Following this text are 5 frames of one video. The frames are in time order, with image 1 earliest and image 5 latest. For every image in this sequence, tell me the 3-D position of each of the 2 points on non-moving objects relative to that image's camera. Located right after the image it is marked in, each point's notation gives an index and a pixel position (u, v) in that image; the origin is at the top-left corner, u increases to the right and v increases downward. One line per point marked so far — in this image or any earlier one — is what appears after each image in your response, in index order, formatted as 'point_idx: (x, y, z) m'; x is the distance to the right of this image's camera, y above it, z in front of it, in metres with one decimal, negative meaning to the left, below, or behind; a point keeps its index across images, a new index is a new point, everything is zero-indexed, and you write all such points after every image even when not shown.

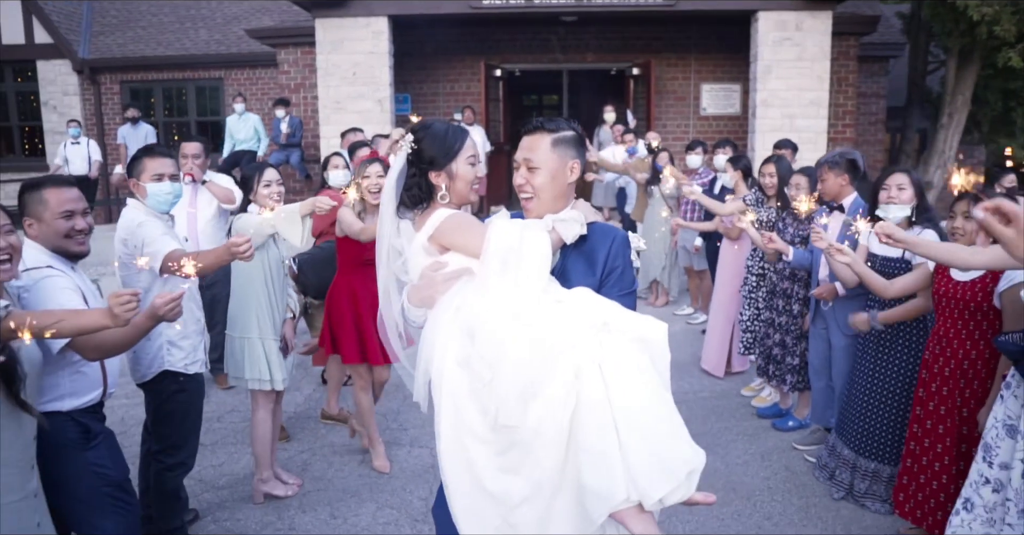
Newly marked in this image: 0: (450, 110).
0: (-1.0, +2.5, +12.9) m
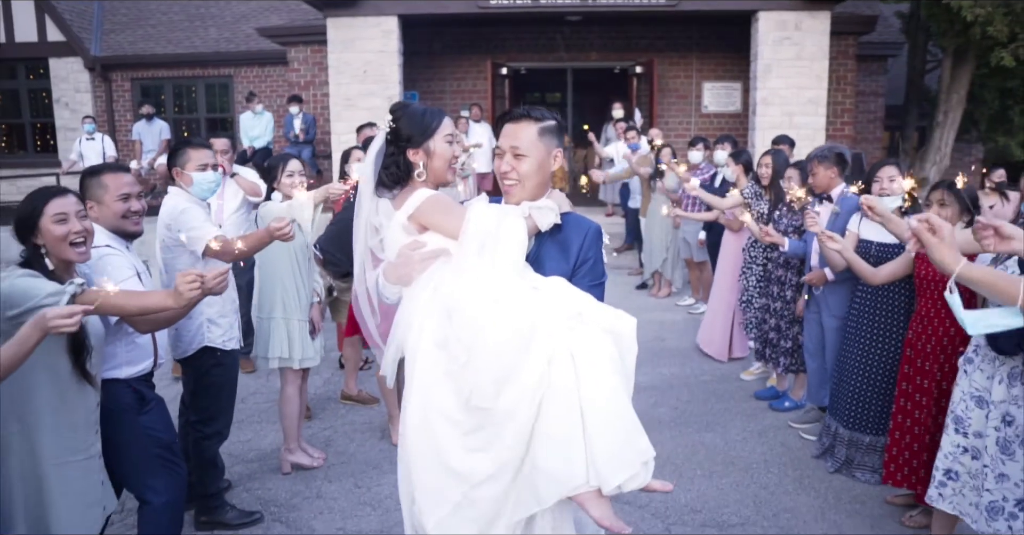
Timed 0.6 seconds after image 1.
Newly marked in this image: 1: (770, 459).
0: (-0.9, +2.5, +13.2) m
1: (+1.5, -1.1, +4.8) m
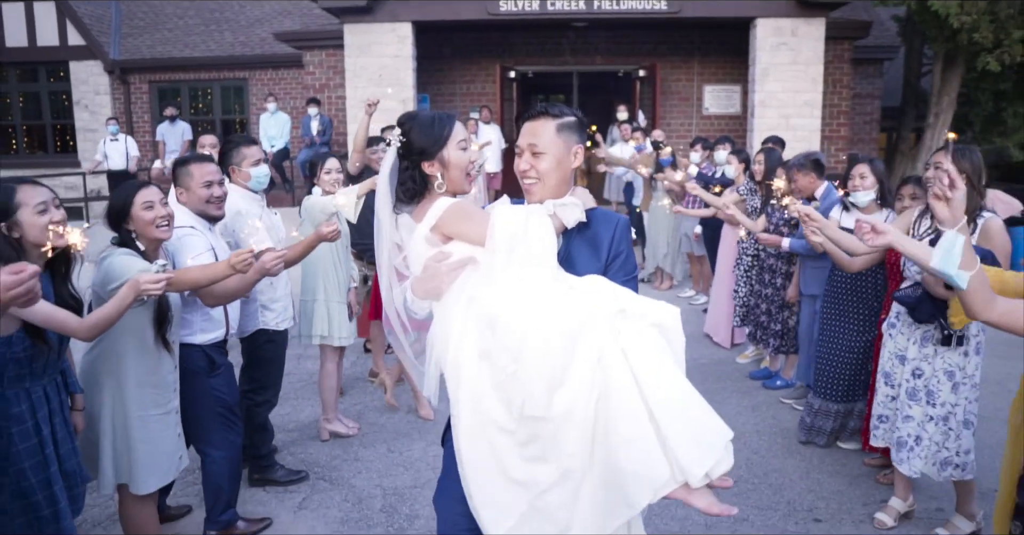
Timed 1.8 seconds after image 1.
0: (-0.8, +2.6, +13.7) m
1: (+1.6, -1.0, +5.3) m
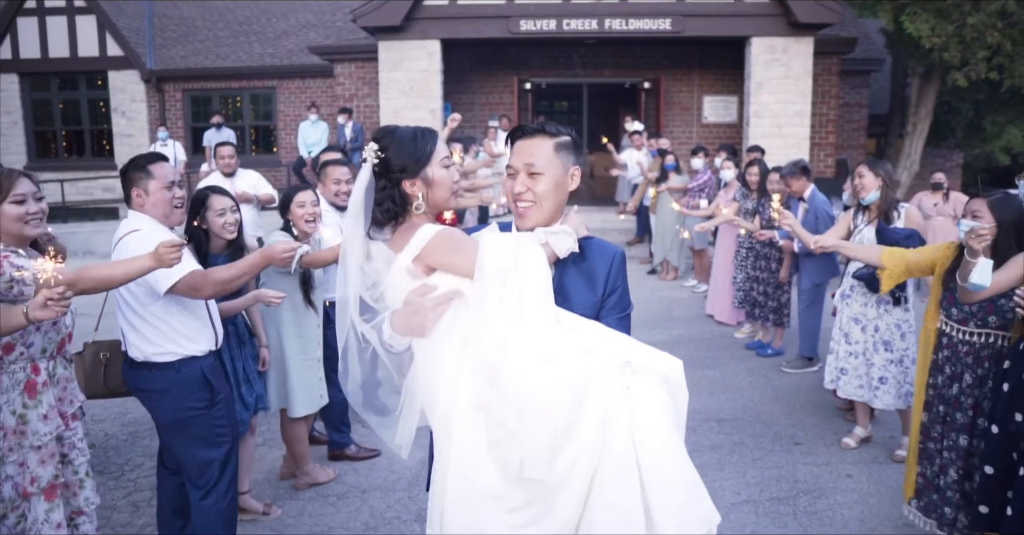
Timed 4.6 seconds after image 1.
0: (-0.5, +2.7, +14.9) m
1: (+1.9, -0.9, +6.5) m
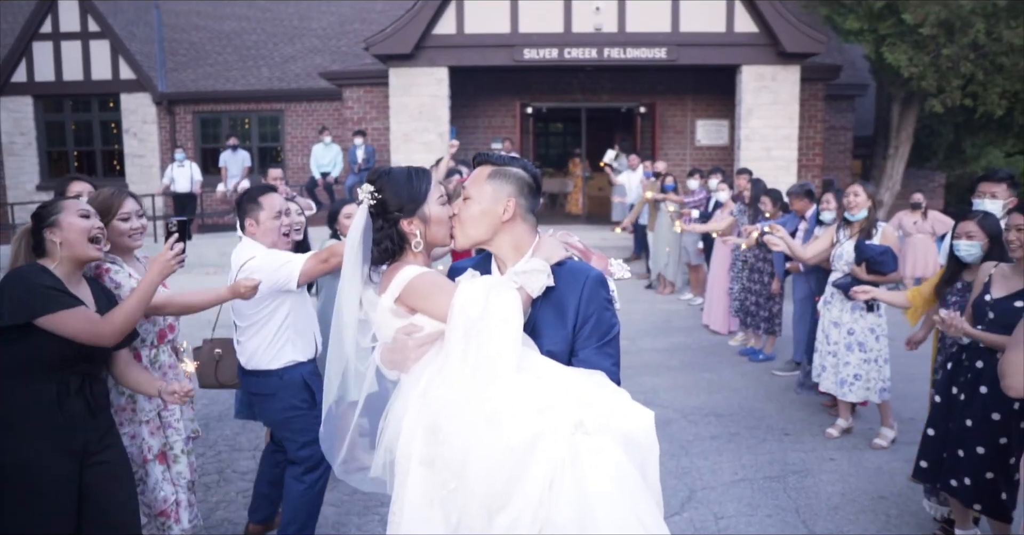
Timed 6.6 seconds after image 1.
0: (-0.4, +2.4, +15.6) m
1: (+2.0, -1.0, +7.1) m
